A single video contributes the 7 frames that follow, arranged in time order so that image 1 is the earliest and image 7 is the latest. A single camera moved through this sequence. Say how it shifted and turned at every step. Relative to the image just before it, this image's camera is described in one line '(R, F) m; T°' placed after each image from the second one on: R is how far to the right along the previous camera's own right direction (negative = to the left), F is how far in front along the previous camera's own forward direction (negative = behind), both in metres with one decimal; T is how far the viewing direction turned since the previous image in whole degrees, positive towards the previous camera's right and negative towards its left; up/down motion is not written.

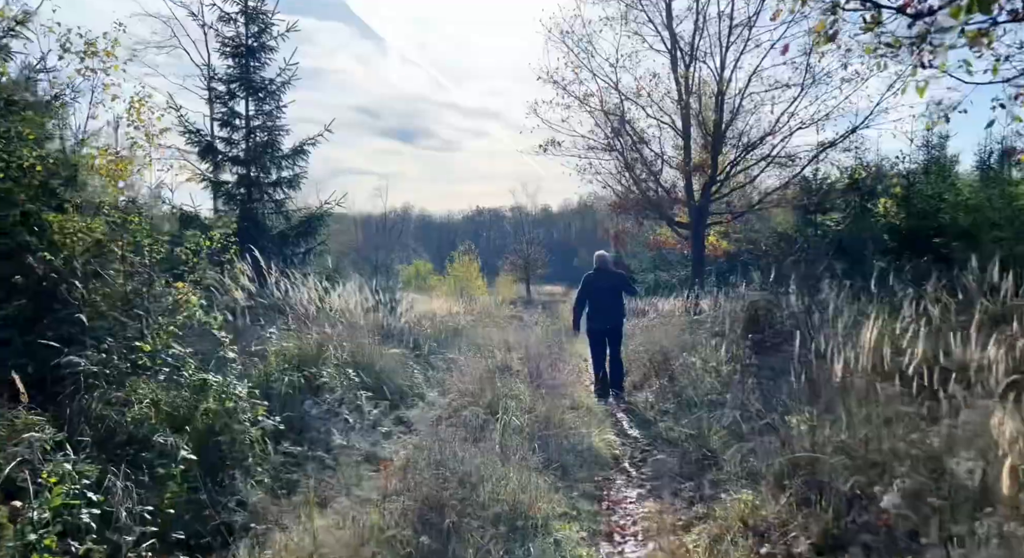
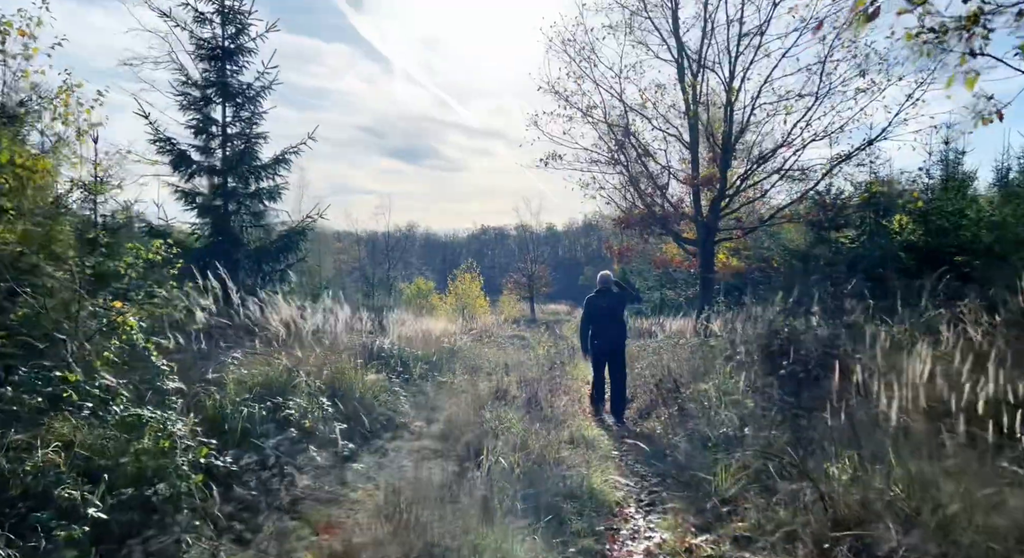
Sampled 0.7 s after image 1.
(+0.1, +0.7) m; 0°
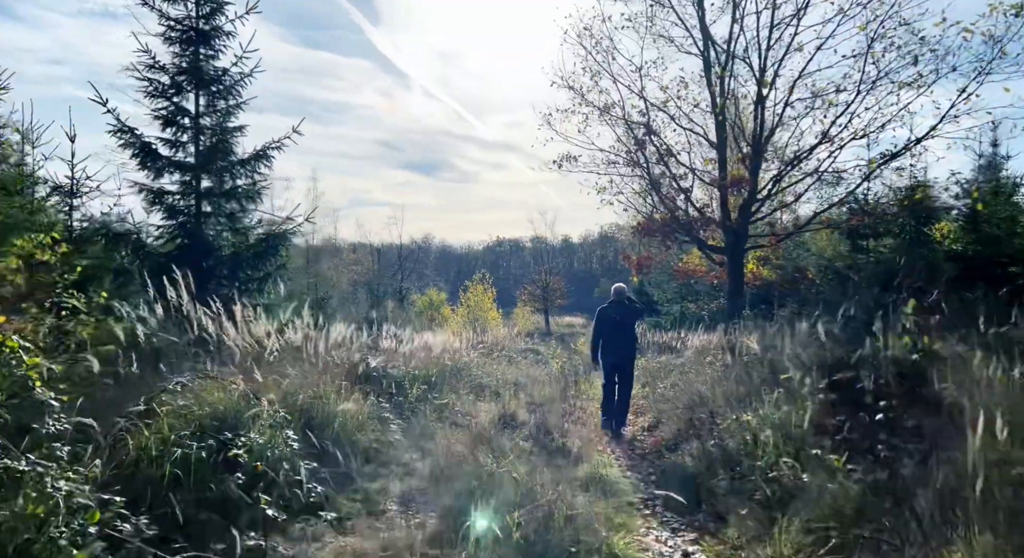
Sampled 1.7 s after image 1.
(+0.1, +1.1) m; -1°
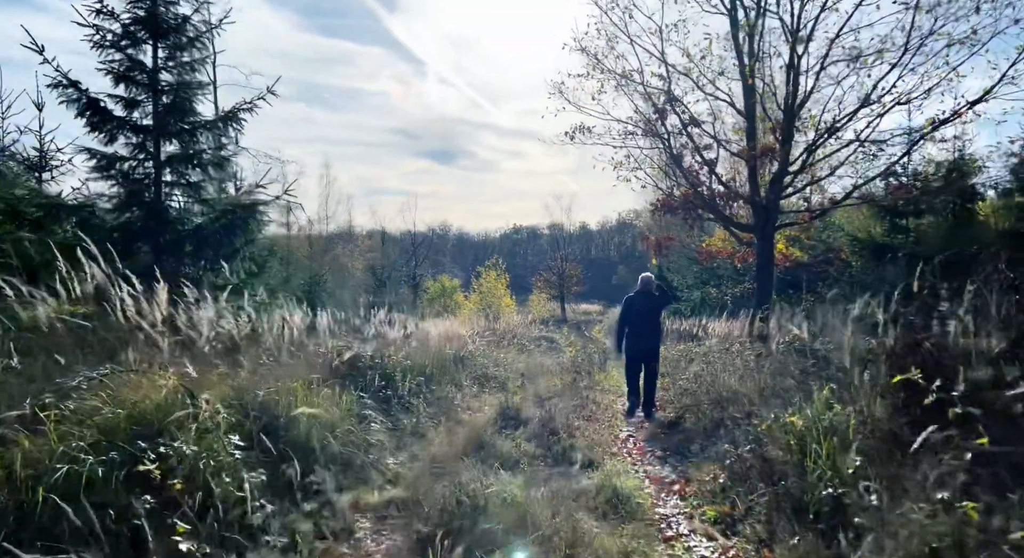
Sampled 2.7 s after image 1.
(+0.2, +1.1) m; -1°
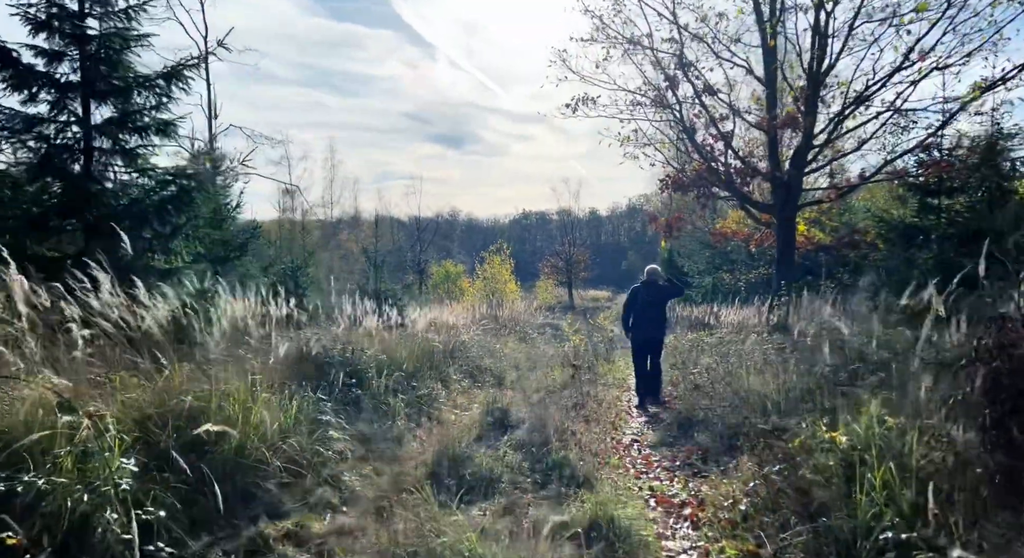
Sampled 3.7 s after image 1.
(+0.2, +1.0) m; -1°
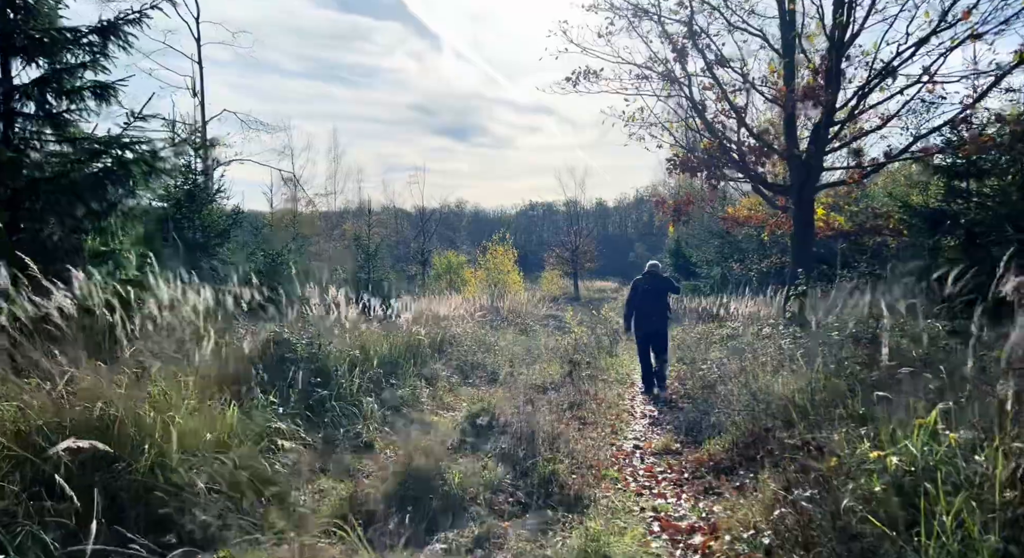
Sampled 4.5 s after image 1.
(+0.2, +0.8) m; -1°
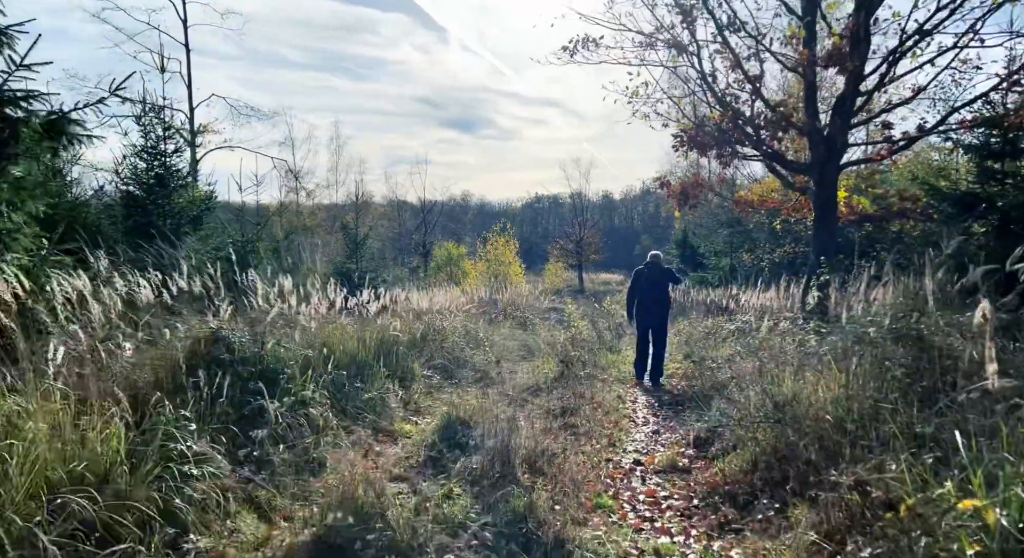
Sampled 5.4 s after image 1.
(+0.2, +1.0) m; -1°
